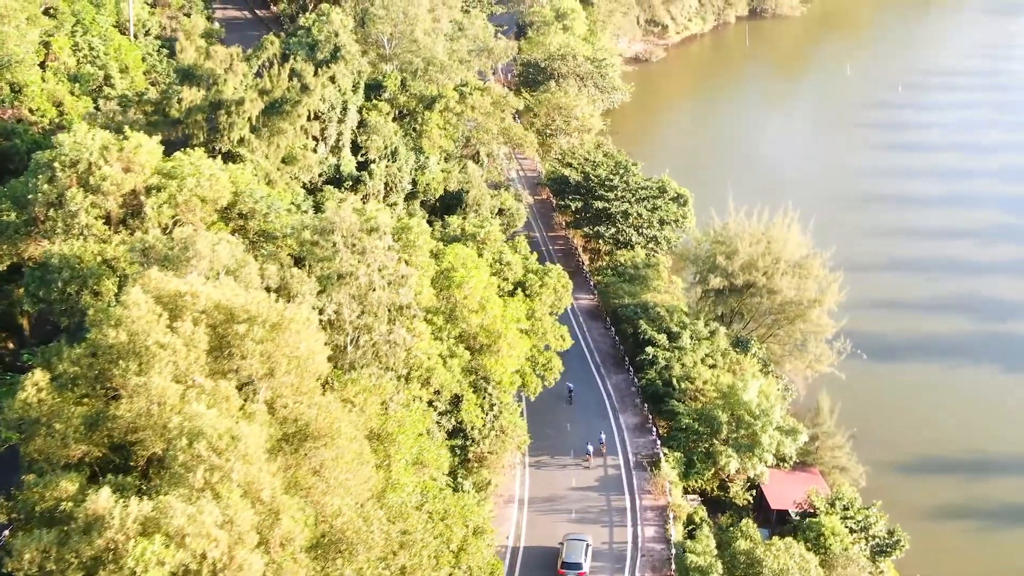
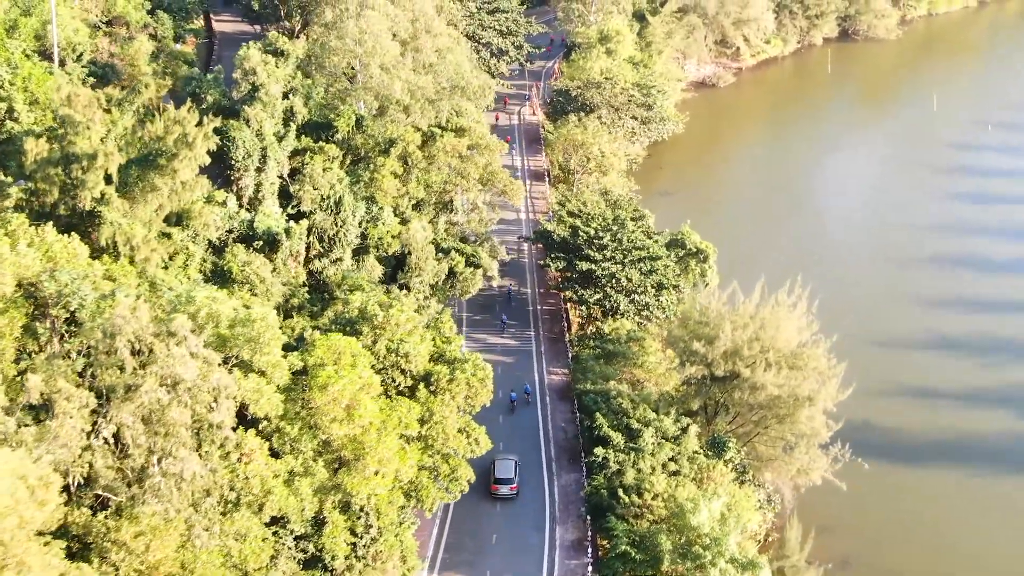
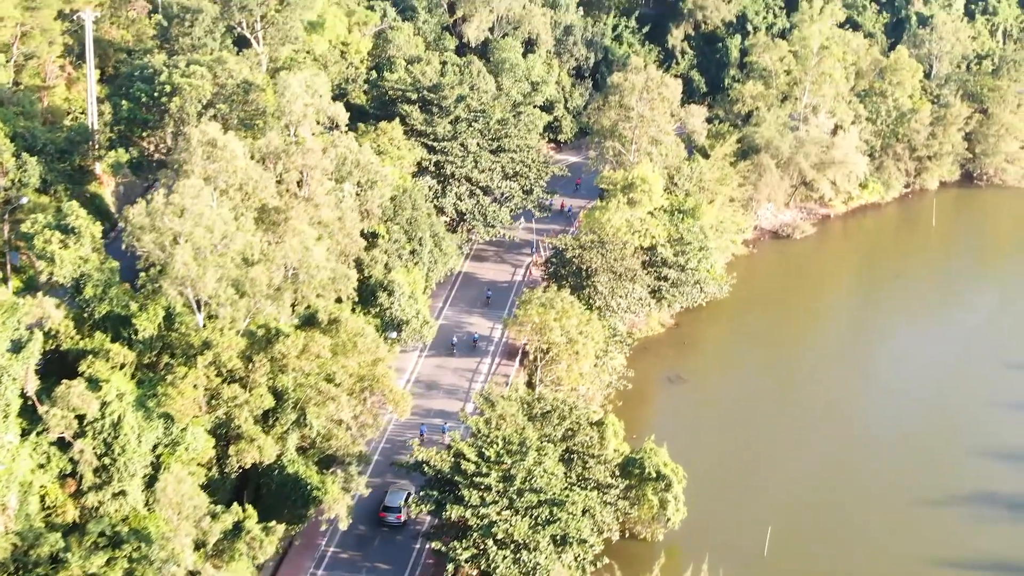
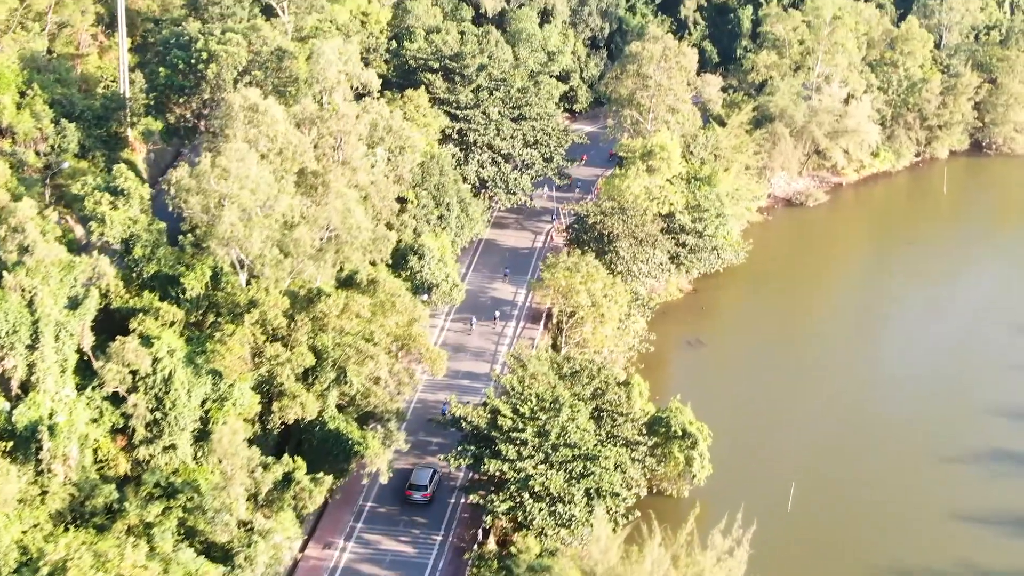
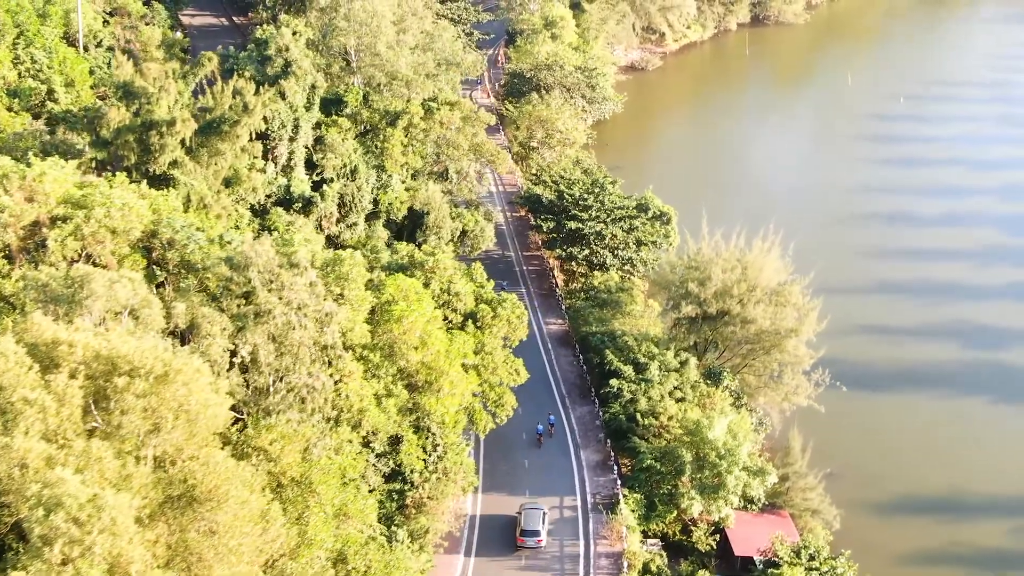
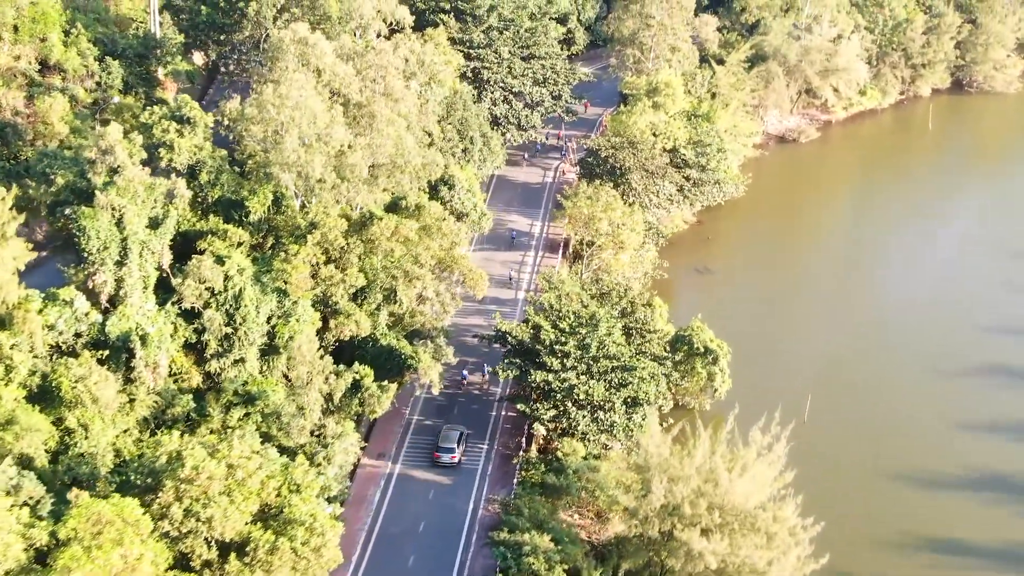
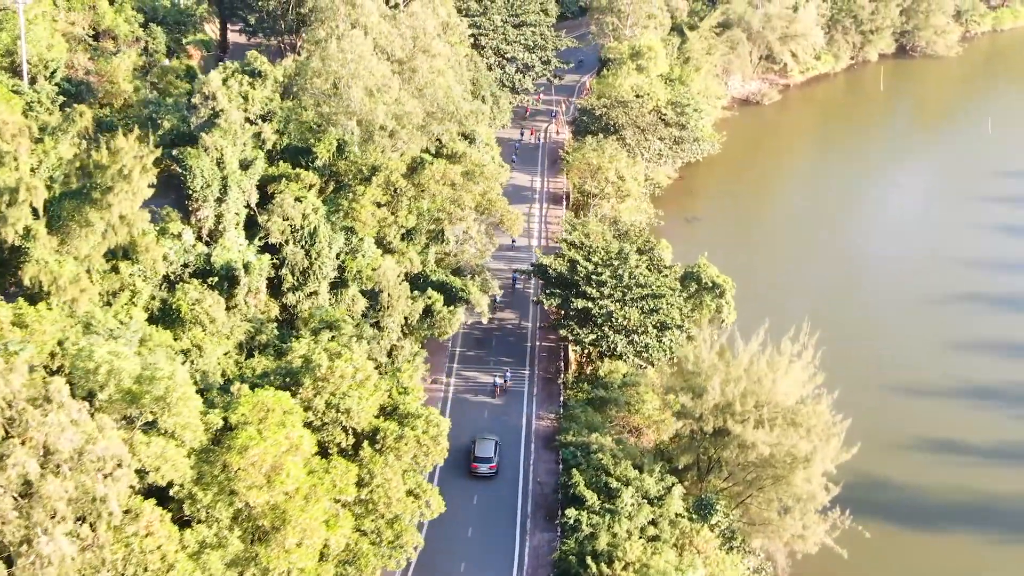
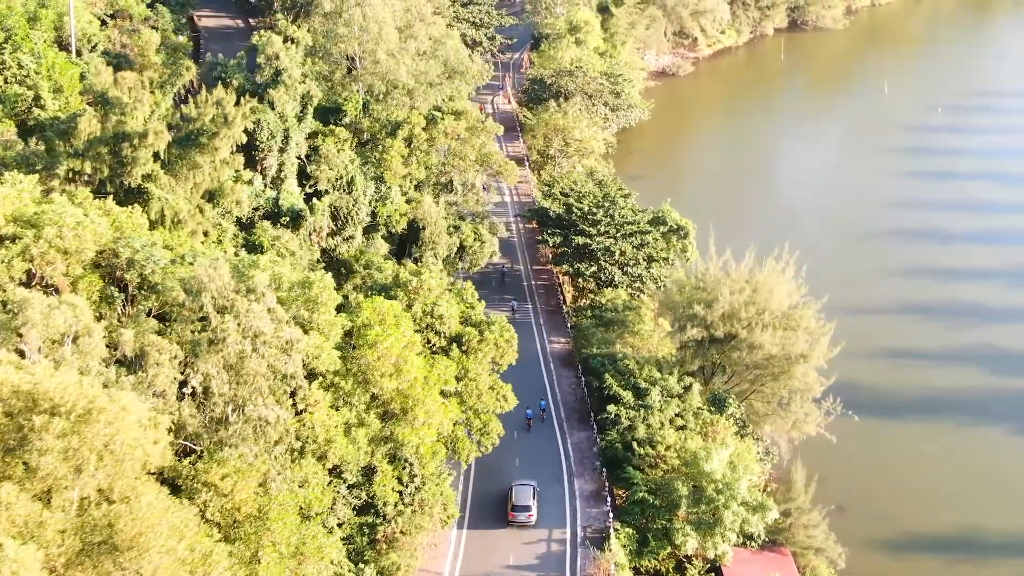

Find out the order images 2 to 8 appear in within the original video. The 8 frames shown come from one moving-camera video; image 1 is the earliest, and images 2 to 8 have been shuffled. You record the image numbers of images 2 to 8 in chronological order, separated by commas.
5, 8, 2, 7, 6, 4, 3
